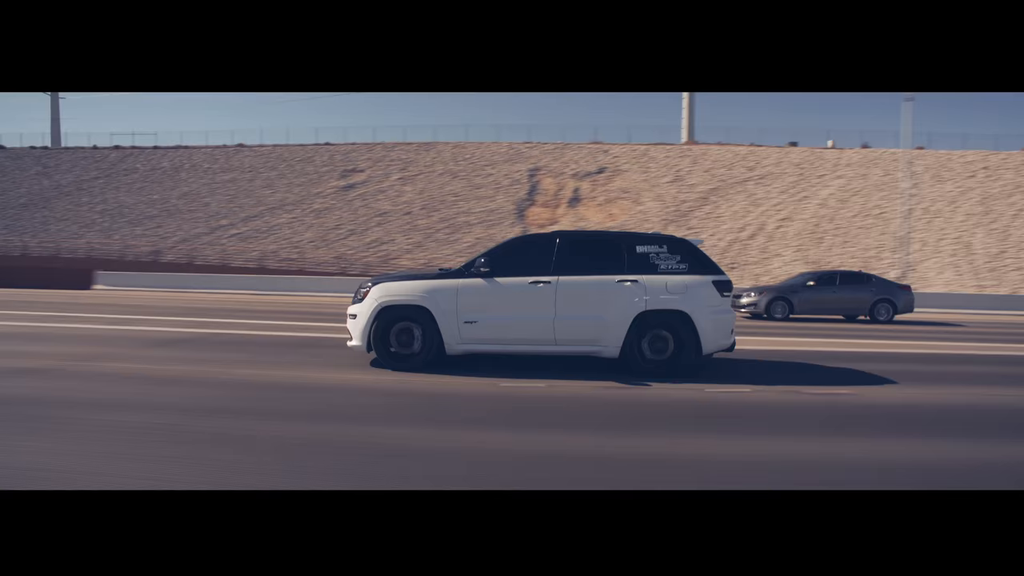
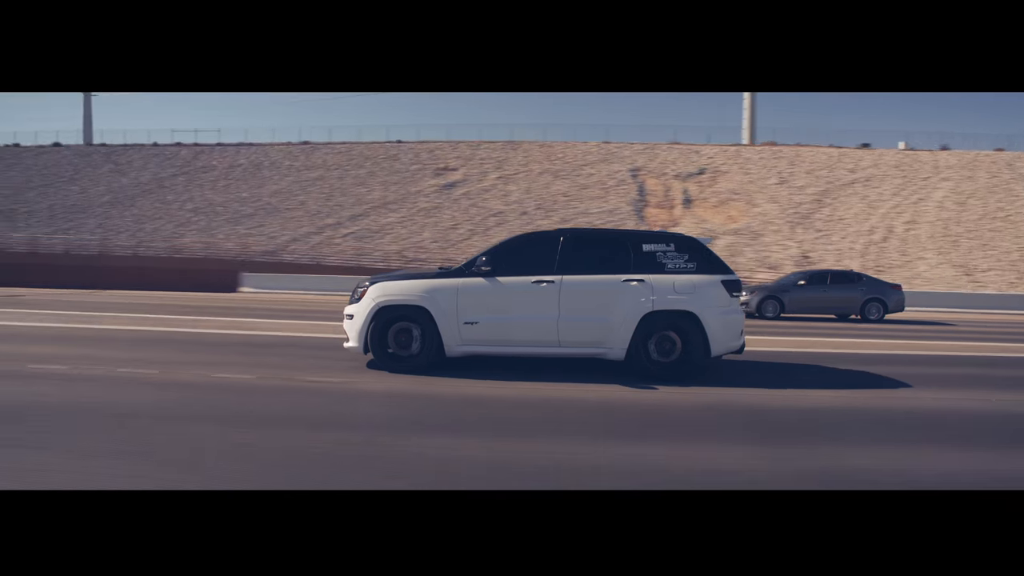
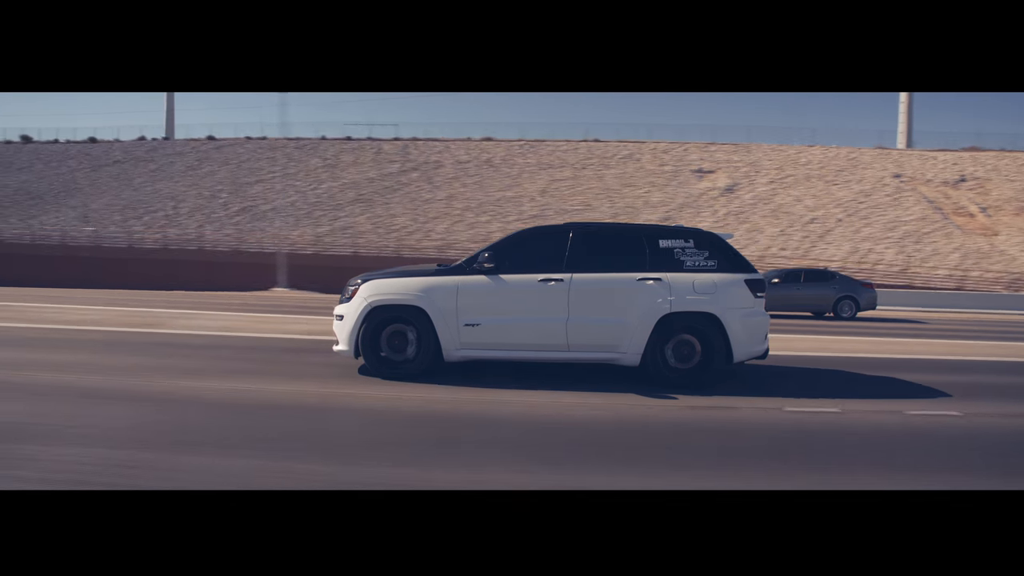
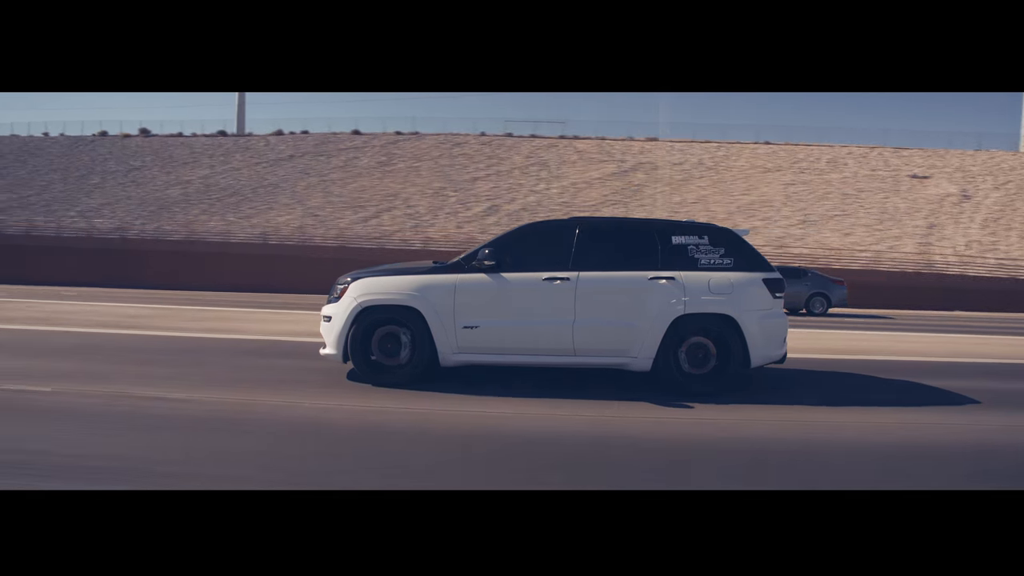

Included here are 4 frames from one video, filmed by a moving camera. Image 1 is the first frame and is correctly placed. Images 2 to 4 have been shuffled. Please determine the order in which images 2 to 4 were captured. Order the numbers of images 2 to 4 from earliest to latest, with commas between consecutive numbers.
2, 3, 4
